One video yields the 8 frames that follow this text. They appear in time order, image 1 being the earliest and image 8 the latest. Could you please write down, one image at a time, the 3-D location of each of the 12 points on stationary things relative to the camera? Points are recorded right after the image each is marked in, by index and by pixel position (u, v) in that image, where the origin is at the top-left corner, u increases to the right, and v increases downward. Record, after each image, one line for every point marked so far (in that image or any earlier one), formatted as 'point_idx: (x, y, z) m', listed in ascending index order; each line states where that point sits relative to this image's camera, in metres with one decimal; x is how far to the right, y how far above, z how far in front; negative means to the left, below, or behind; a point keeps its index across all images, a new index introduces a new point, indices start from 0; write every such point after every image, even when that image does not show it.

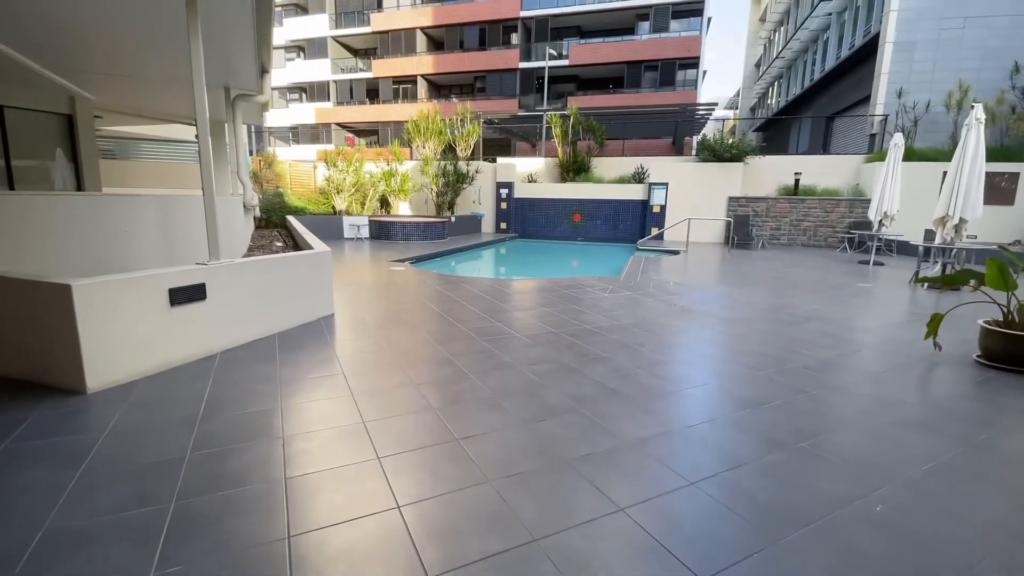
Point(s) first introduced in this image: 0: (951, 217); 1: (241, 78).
0: (+6.2, +1.0, +6.5) m
1: (-3.4, +2.6, +5.8) m
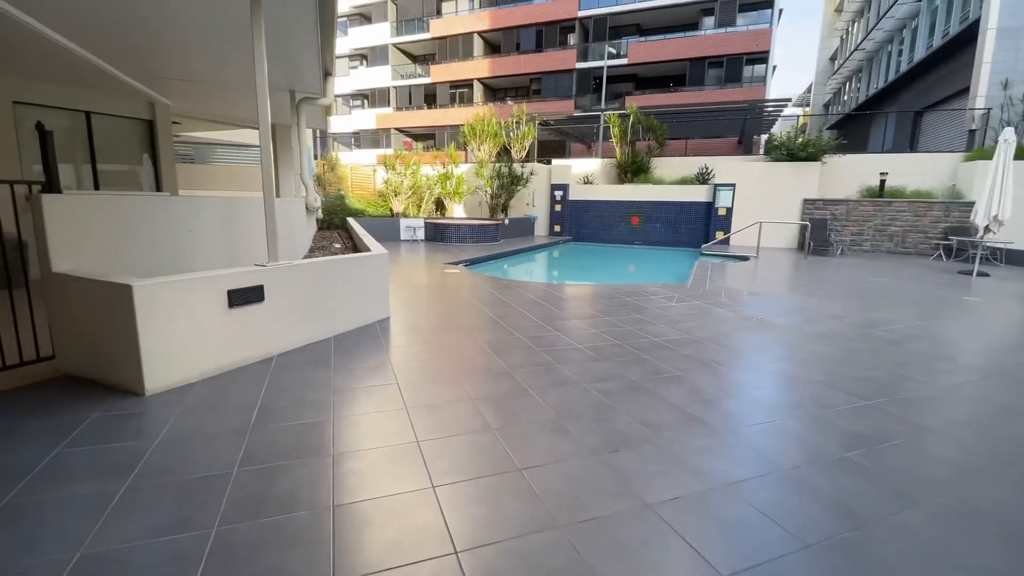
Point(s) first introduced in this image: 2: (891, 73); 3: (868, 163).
0: (+6.9, +0.8, +5.6) m
1: (-2.6, +2.6, +5.9) m
2: (+15.4, +8.8, +19.2) m
3: (+9.5, +3.3, +12.3) m
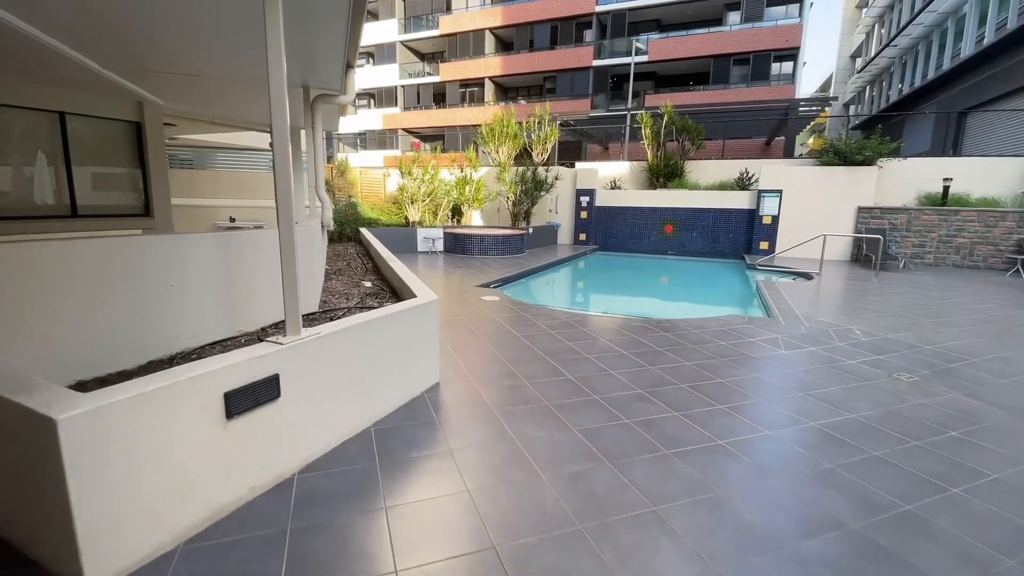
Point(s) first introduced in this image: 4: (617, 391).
0: (+7.5, +0.4, +4.5) m
1: (-2.0, +2.2, +4.9) m
2: (+16.1, +8.4, +18.1) m
3: (+10.1, +2.9, +11.3) m
4: (+0.7, -0.7, +3.1) m
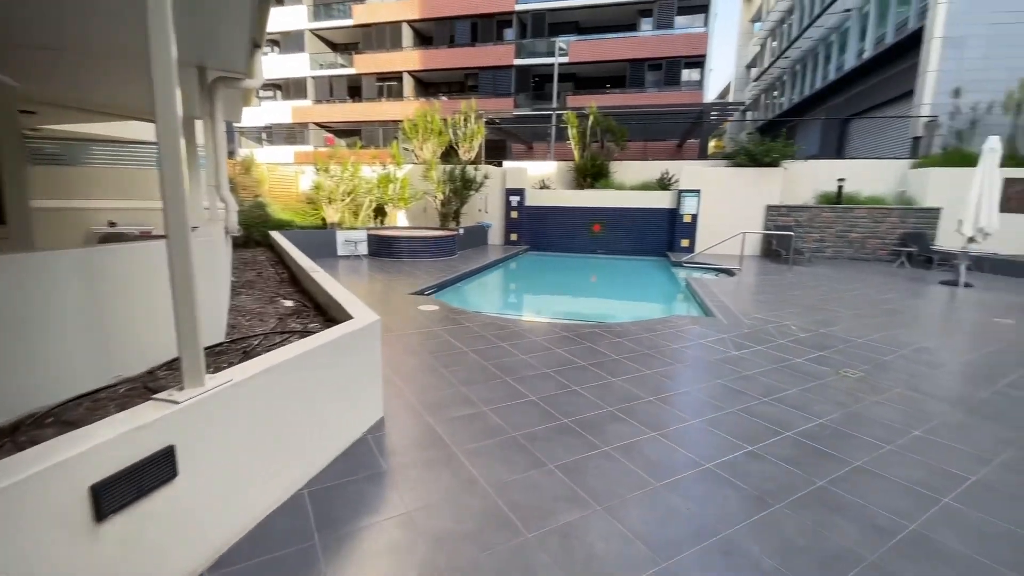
0: (+6.9, +0.6, +5.3) m
1: (-2.6, +2.1, +4.1) m
2: (+13.0, +8.8, +20.0) m
3: (+8.3, +3.1, +12.4) m
4: (+0.5, -0.8, +2.9) m
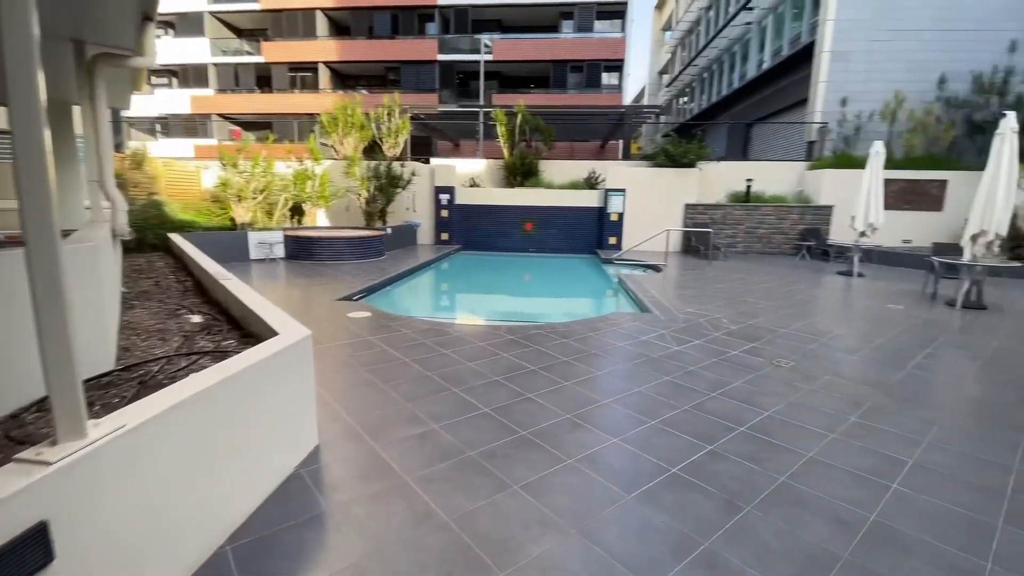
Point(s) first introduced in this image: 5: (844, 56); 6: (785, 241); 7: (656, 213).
0: (+6.2, +0.7, +6.1) m
1: (-3.1, +2.0, +3.5) m
2: (+9.6, +9.2, +21.6) m
3: (+6.4, +3.3, +13.3) m
4: (+0.2, -0.8, +2.7) m
5: (+9.3, +6.5, +13.1) m
6: (+7.1, +1.2, +12.2) m
7: (+3.9, +2.0, +12.6) m
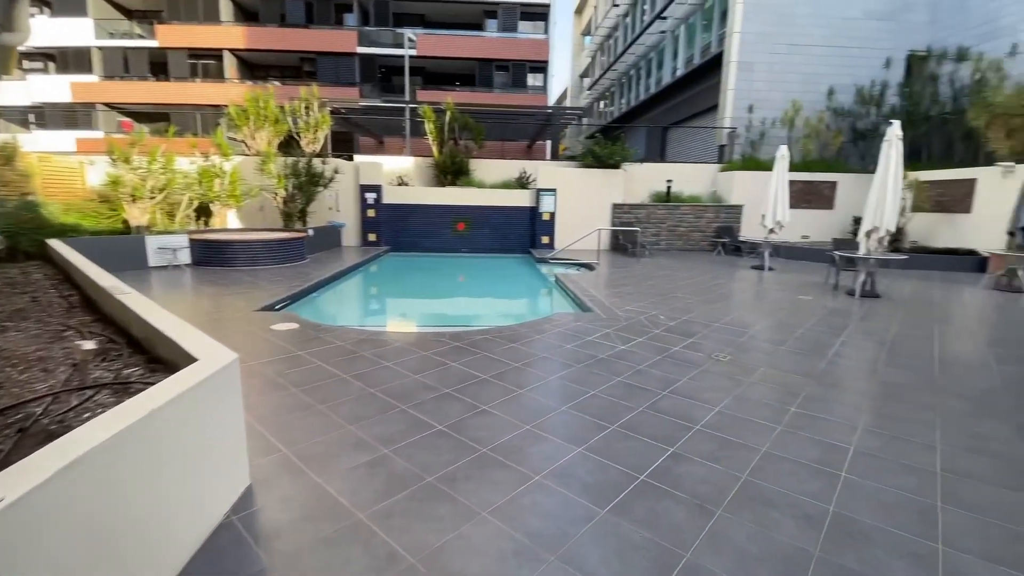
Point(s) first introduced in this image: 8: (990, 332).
0: (+5.3, +0.9, +6.8) m
1: (-3.5, +1.8, +2.8) m
2: (+6.1, +9.4, +22.6) m
3: (+4.3, +3.5, +13.9) m
4: (0.0, -0.8, +2.6) m
5: (+7.2, +6.7, +14.2) m
6: (+5.3, +1.4, +13.0) m
7: (+2.0, +2.1, +12.8) m
8: (+5.8, -0.5, +5.7) m
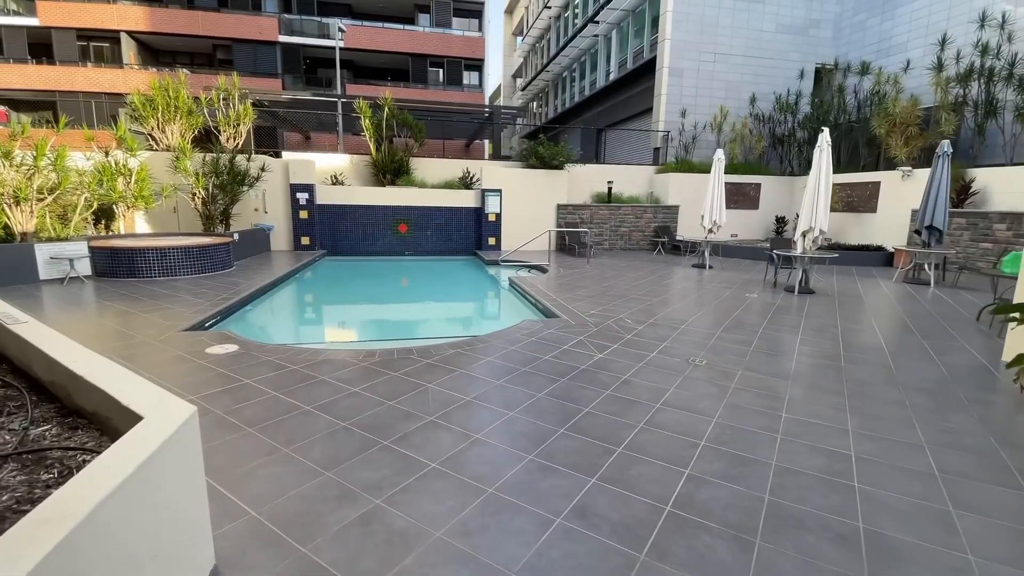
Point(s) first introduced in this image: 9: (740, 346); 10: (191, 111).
0: (+4.6, +0.9, +7.3) m
1: (-3.5, +1.7, +2.1) m
2: (+3.0, +9.5, +23.0) m
3: (+2.6, +3.5, +14.2) m
4: (0.0, -0.9, +2.3) m
5: (+5.3, +6.8, +14.8) m
6: (+3.7, +1.4, +13.3) m
7: (+0.5, +2.1, +12.8) m
8: (+5.3, -0.5, +6.2) m
9: (+2.2, -0.6, +4.6) m
10: (-7.0, +3.9, +10.3) m
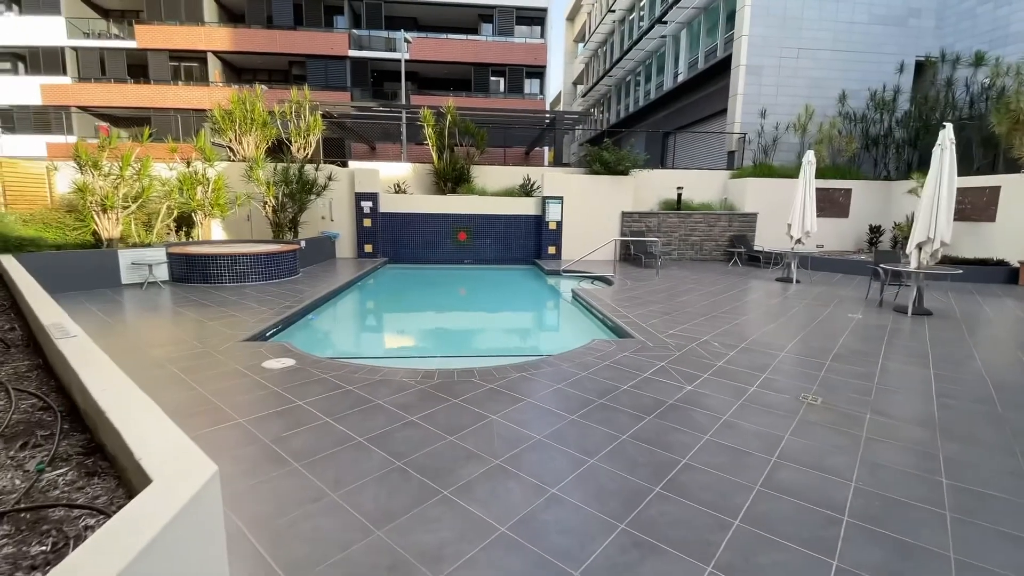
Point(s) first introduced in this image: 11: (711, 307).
0: (+5.6, +0.7, +6.3) m
1: (-3.1, +1.6, +2.1) m
2: (+6.0, +9.0, +22.1) m
3: (+4.4, +3.1, +13.4) m
4: (+0.3, -1.0, +1.8) m
5: (+7.2, +6.4, +13.8) m
6: (+5.4, +1.1, +12.4) m
7: (+2.1, +1.8, +12.2) m
8: (+6.1, -0.7, +5.1) m
9: (+2.8, -0.8, +3.8) m
10: (-5.6, +3.7, +10.6) m
11: (+3.1, -0.3, +7.2) m
